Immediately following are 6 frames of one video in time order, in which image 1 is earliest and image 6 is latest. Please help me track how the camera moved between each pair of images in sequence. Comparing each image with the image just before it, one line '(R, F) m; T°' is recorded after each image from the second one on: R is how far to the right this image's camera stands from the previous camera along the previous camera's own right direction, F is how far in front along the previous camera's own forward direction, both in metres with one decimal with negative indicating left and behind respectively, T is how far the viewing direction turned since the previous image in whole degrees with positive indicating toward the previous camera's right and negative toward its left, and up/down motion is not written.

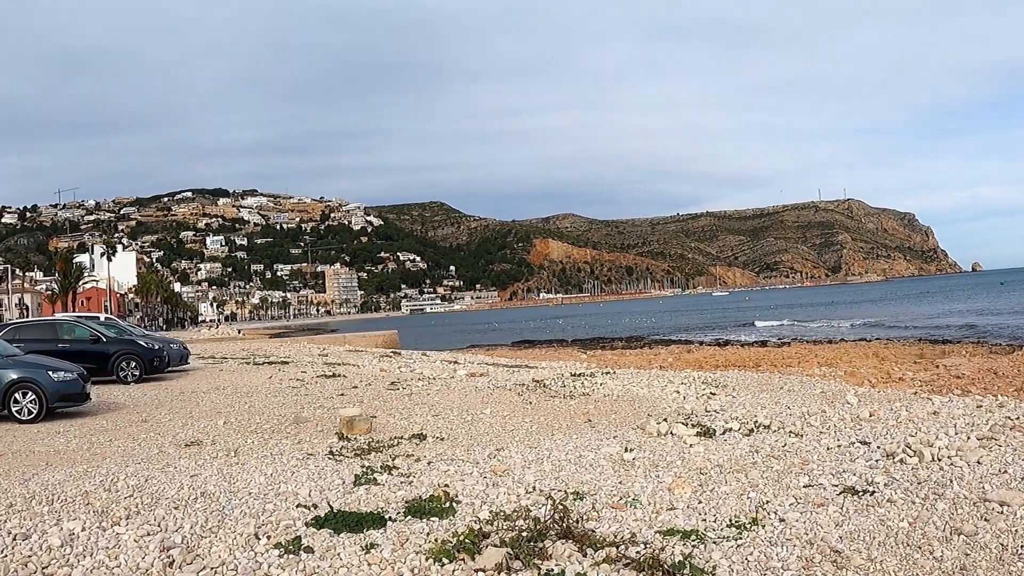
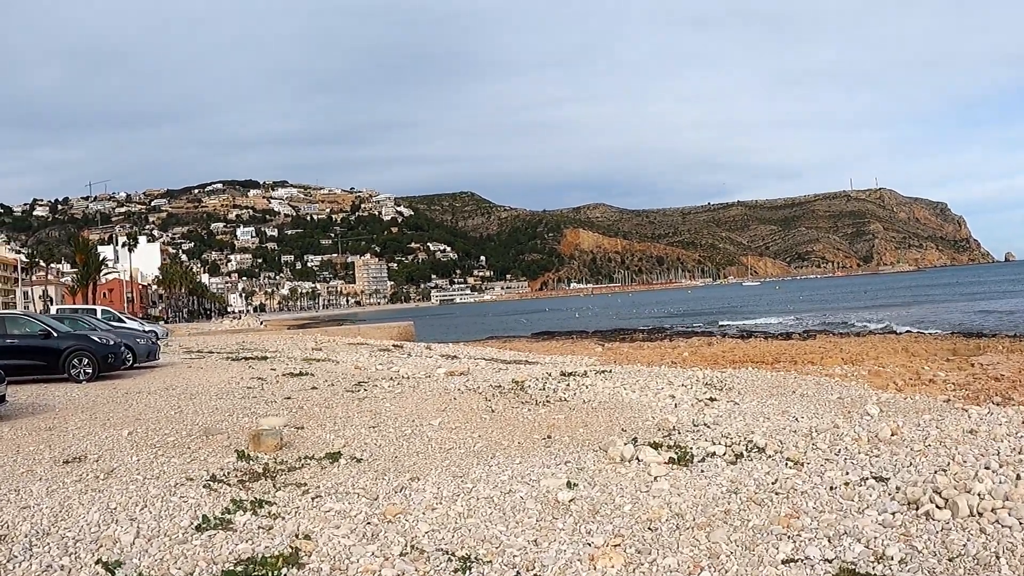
(+1.1, +2.2) m; -2°
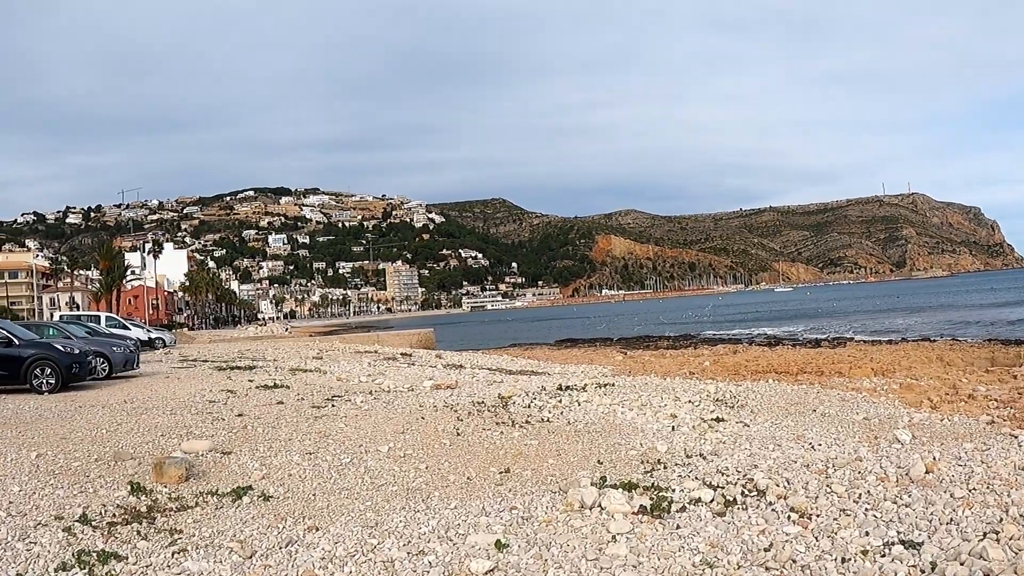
(+0.8, +1.8) m; -2°
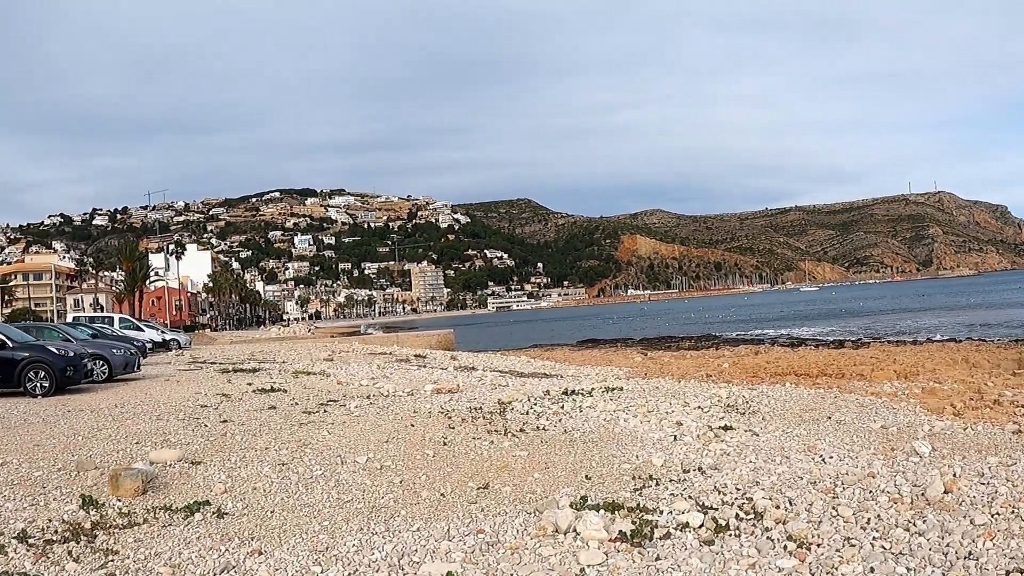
(+0.4, +0.7) m; -2°
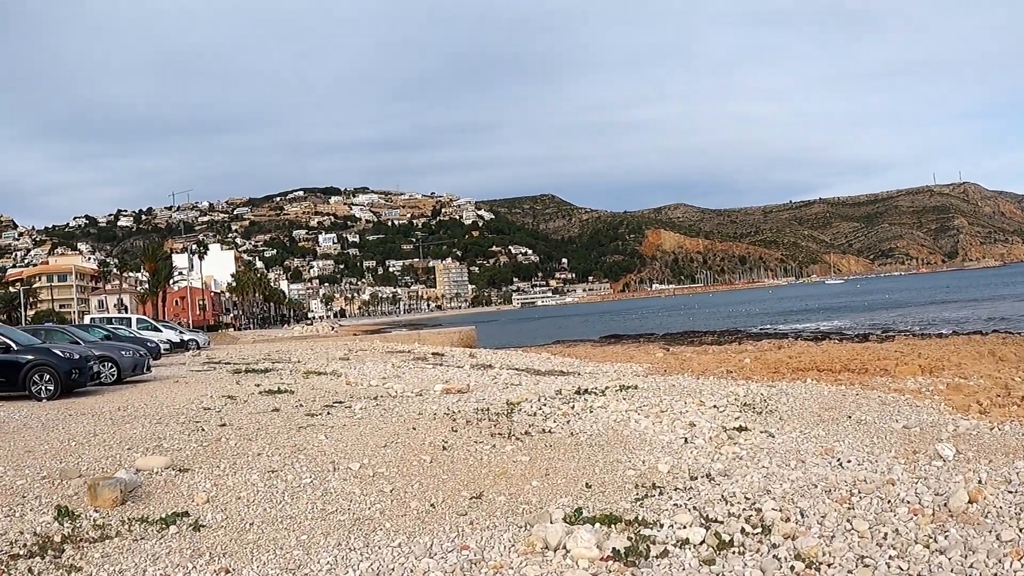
(+0.3, +0.5) m; -2°
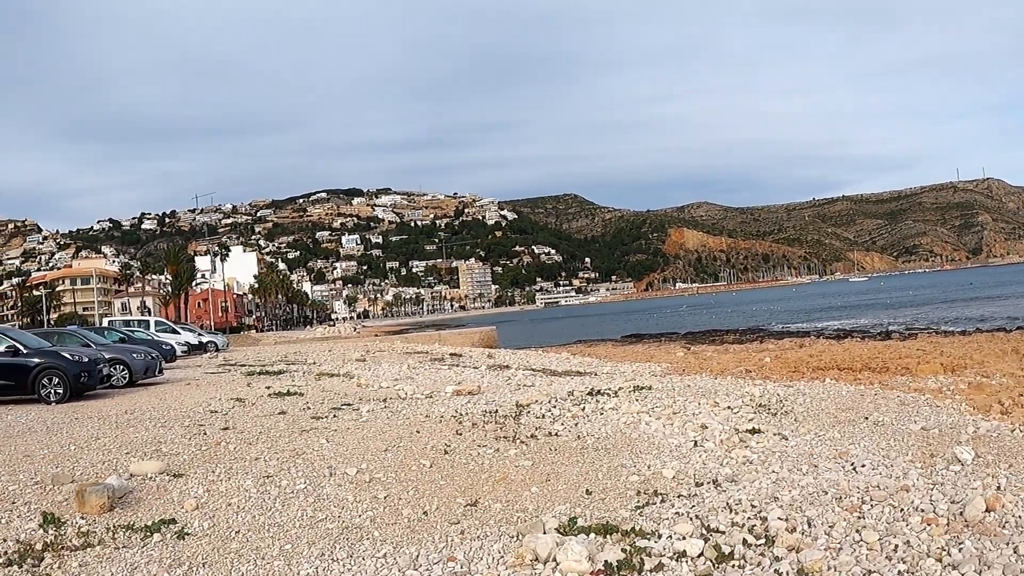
(+0.2, +0.3) m; -1°
